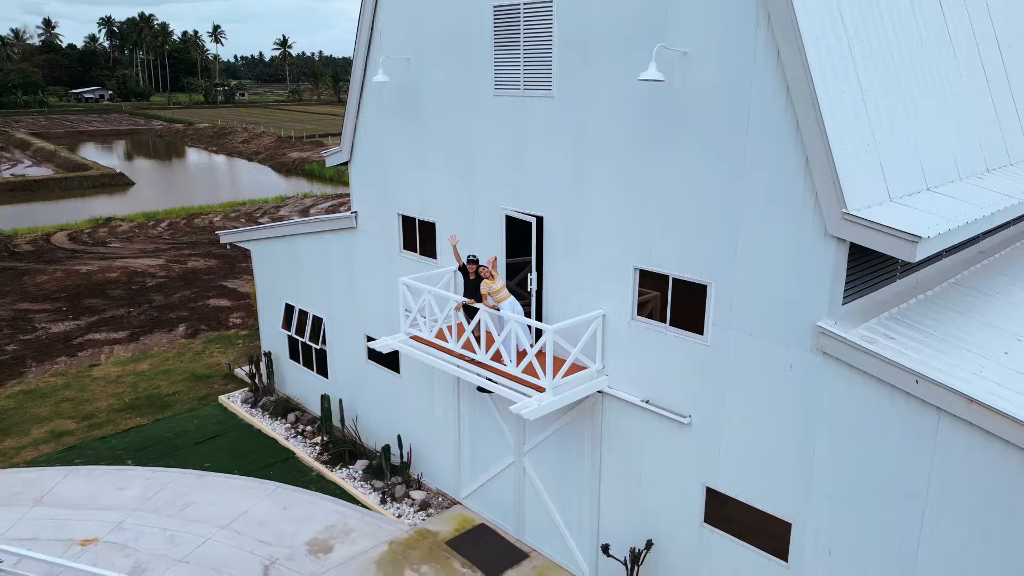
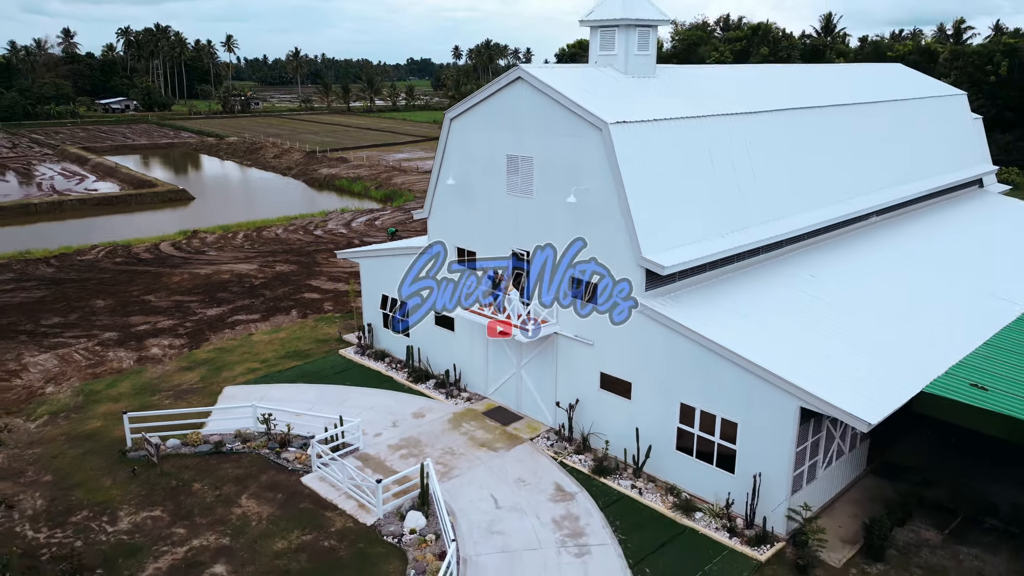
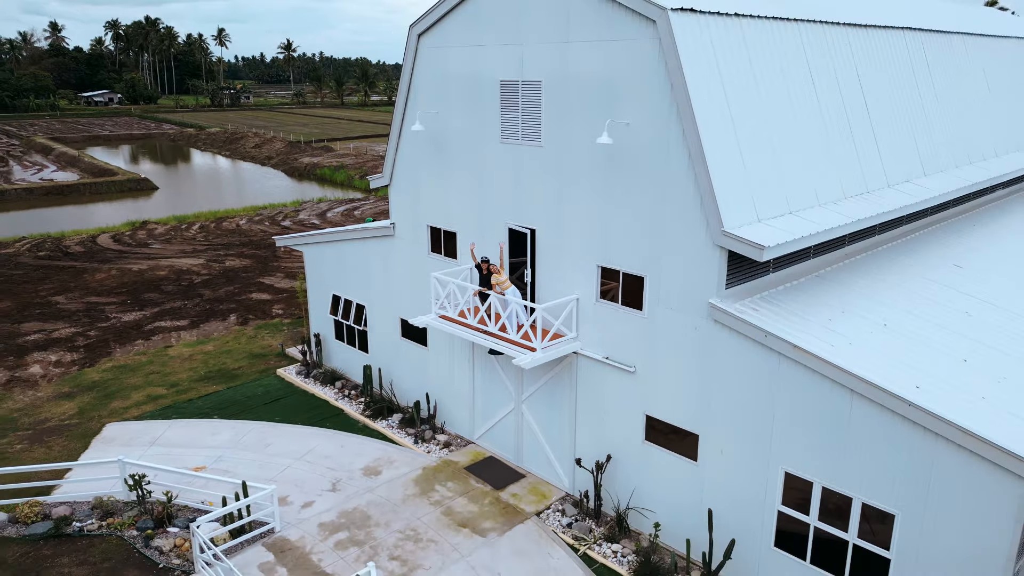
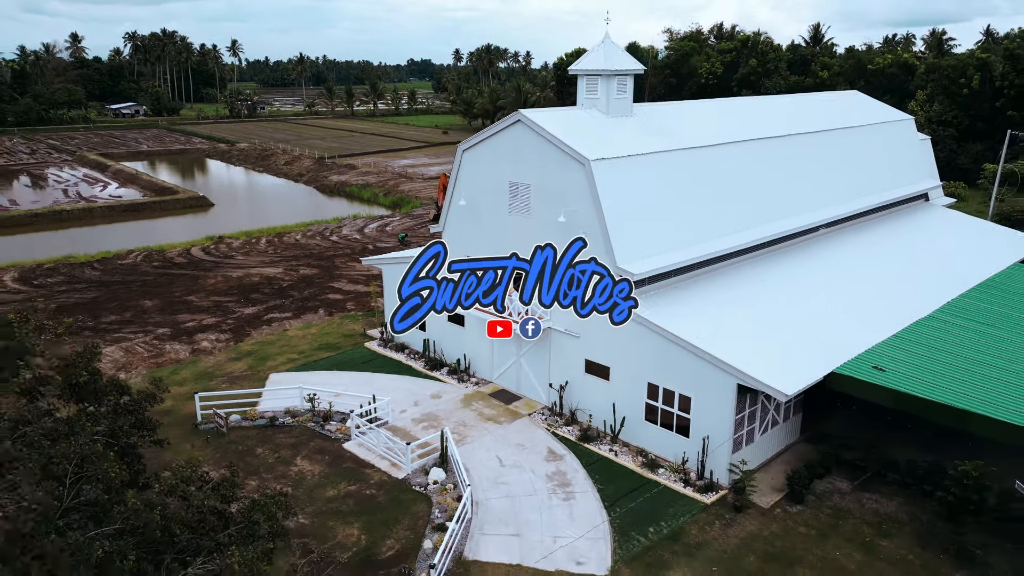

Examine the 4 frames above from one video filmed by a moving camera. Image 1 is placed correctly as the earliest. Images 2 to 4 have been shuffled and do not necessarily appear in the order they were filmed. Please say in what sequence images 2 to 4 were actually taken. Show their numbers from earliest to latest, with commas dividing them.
3, 2, 4
